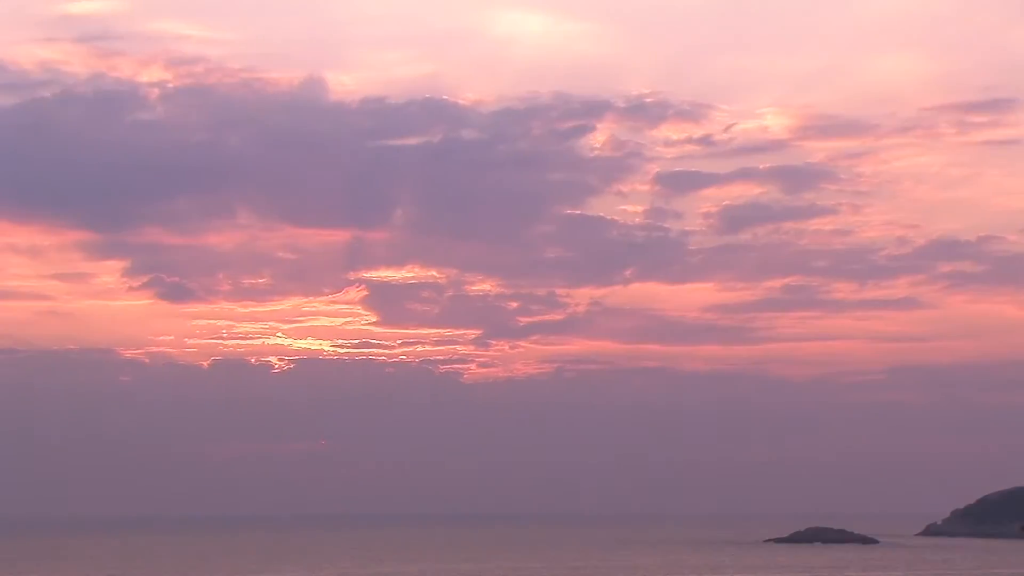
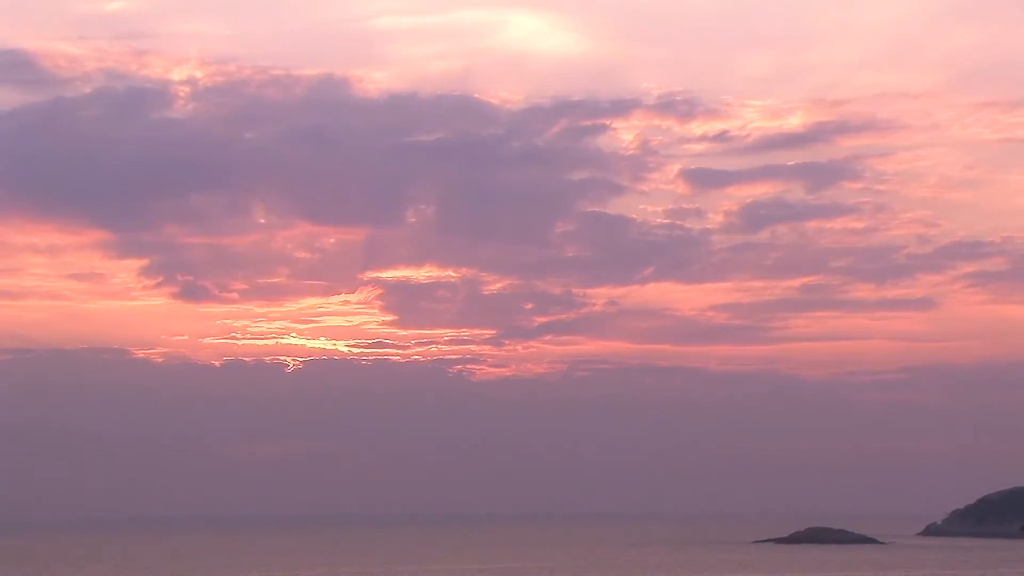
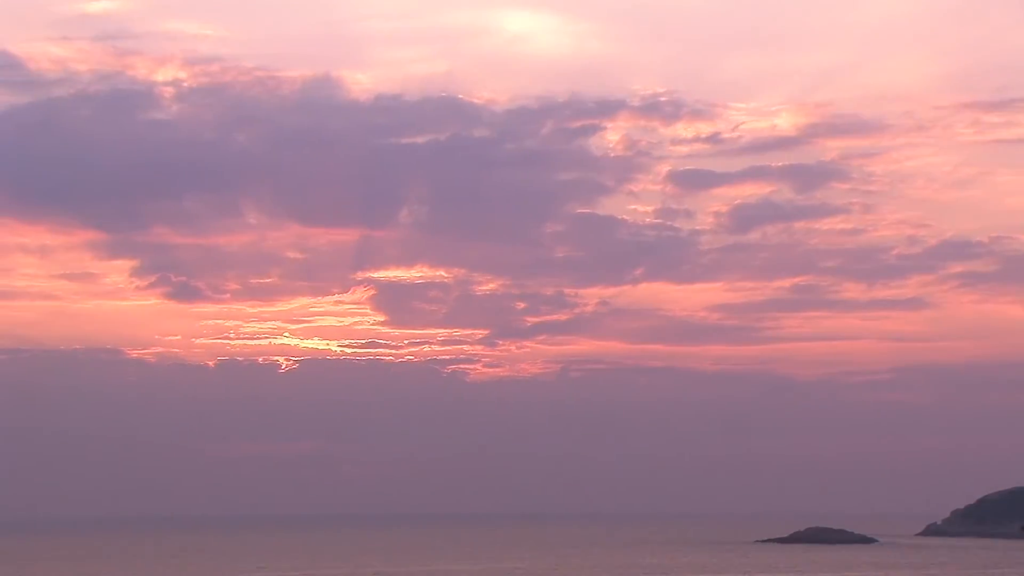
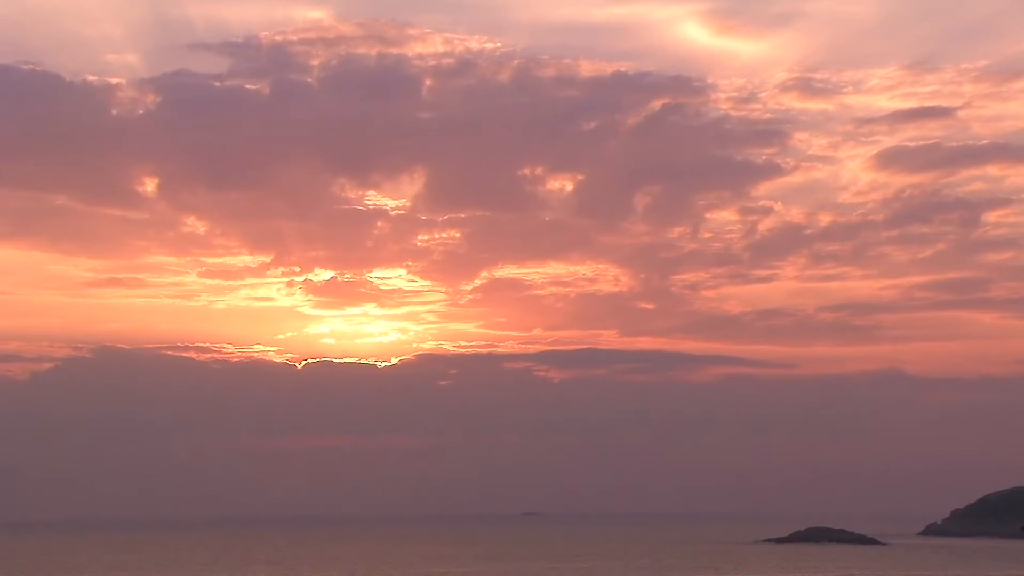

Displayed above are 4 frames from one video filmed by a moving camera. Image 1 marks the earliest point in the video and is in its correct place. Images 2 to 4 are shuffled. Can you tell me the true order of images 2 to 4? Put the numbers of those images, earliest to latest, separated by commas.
3, 2, 4
